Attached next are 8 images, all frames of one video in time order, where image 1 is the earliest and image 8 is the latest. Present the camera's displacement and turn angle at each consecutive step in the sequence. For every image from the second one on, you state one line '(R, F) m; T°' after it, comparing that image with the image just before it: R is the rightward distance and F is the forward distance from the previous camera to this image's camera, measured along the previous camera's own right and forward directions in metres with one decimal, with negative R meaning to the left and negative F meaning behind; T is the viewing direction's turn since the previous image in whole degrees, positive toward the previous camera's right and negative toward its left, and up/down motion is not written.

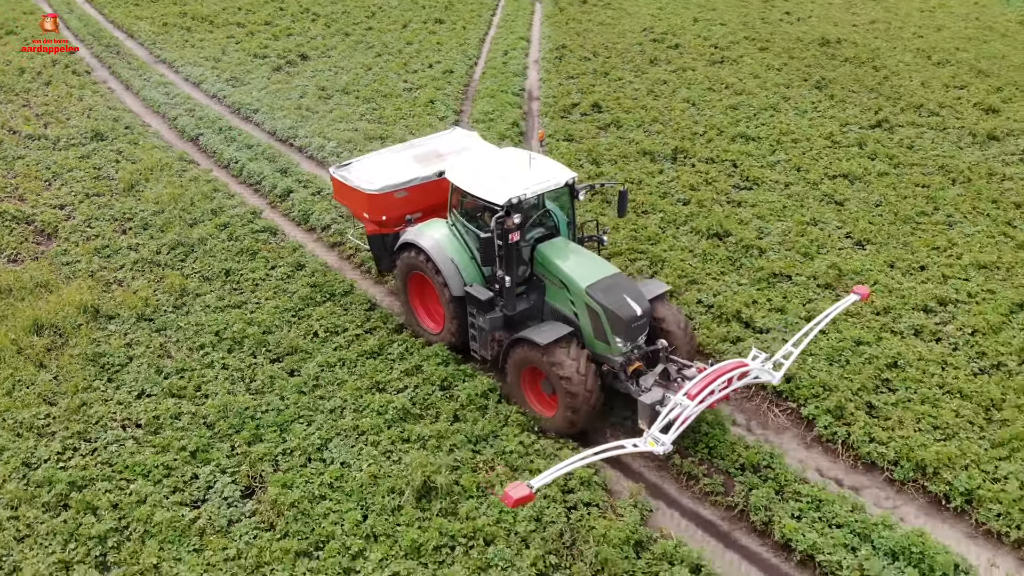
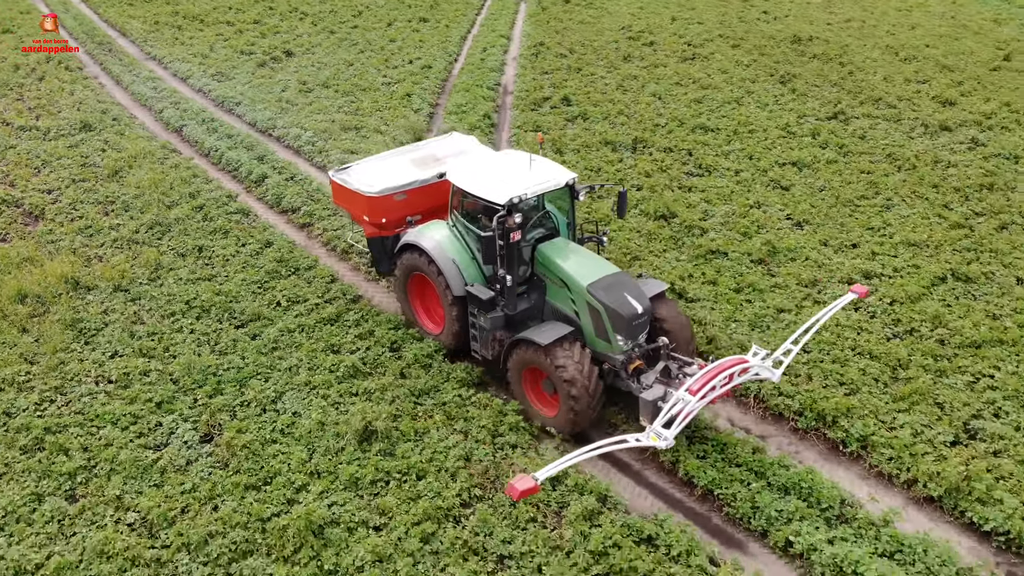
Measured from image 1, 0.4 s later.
(+0.5, -0.6) m; 0°
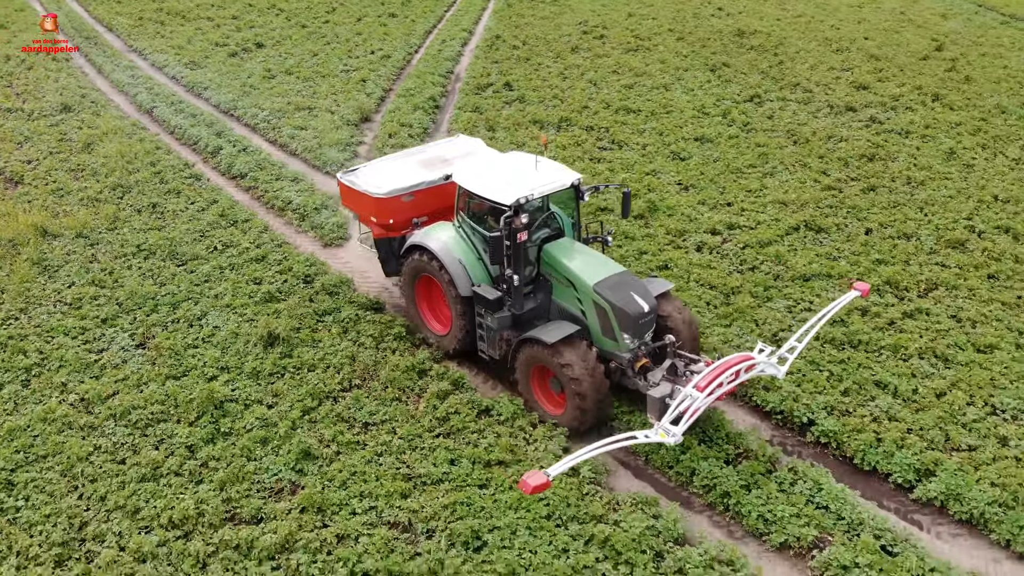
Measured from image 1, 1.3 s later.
(+1.0, -1.4) m; 0°
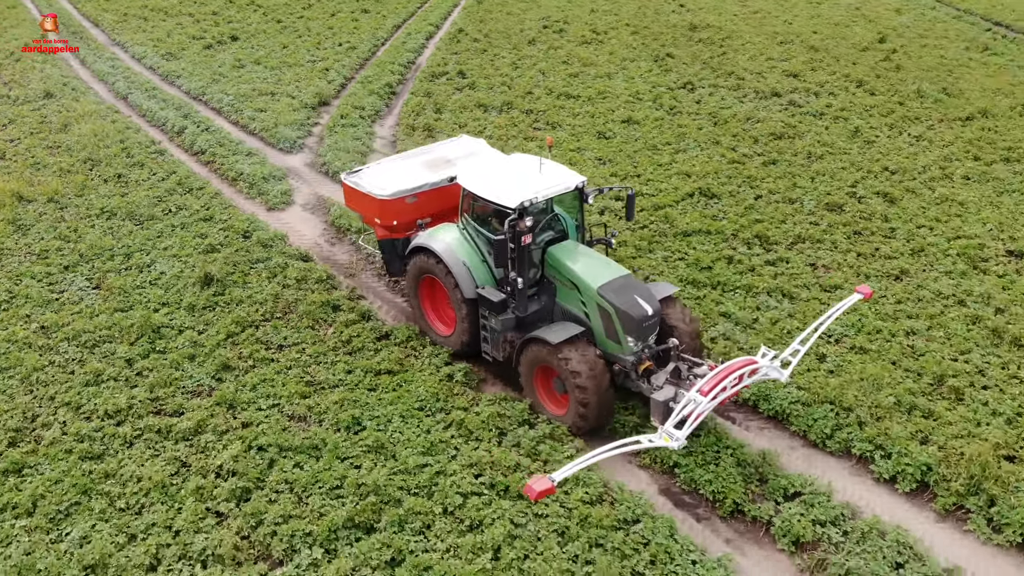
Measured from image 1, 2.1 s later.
(+0.9, -1.3) m; 0°
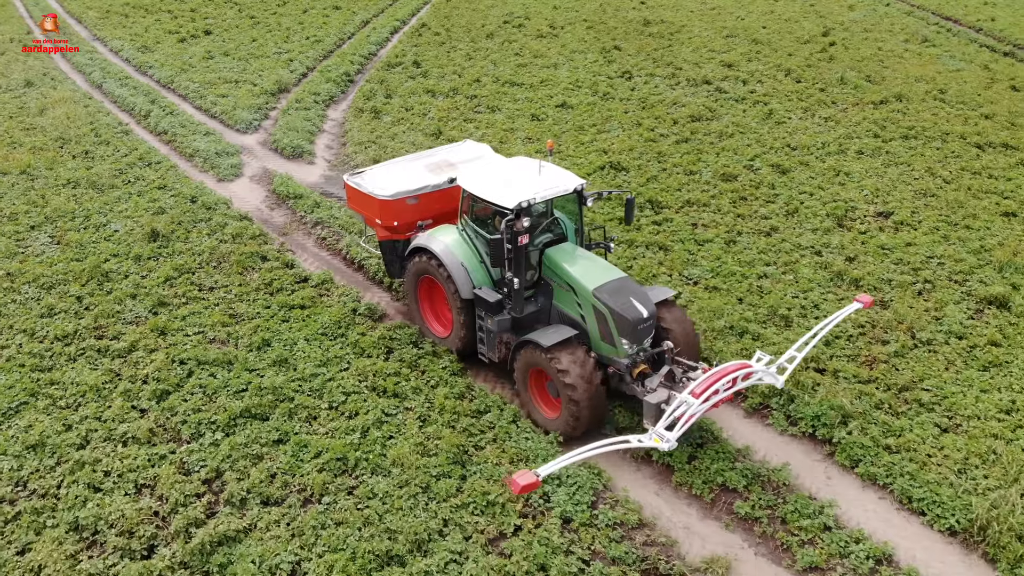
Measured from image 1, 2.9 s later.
(+1.0, -1.3) m; 0°
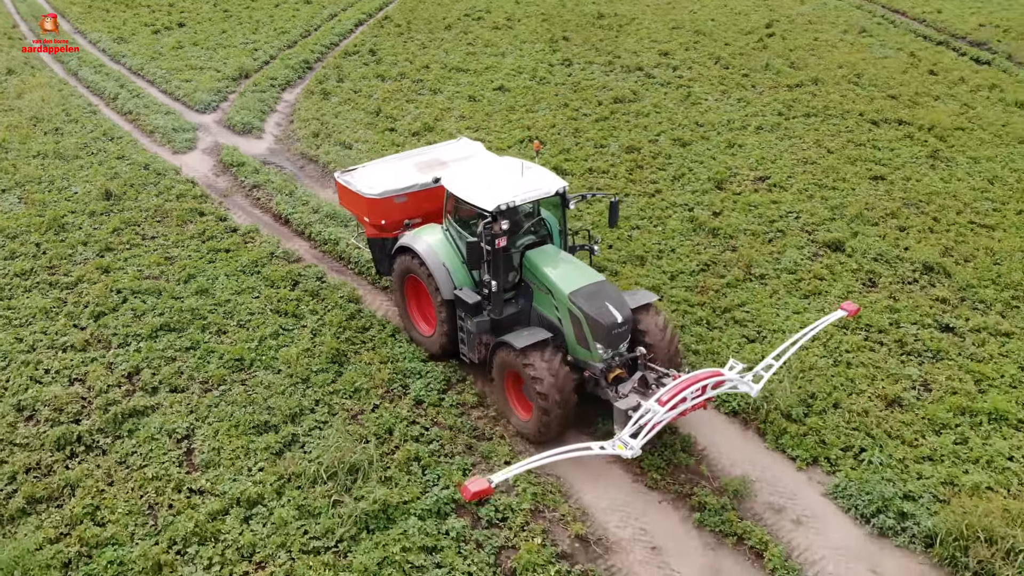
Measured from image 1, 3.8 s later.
(+1.1, -1.5) m; 0°
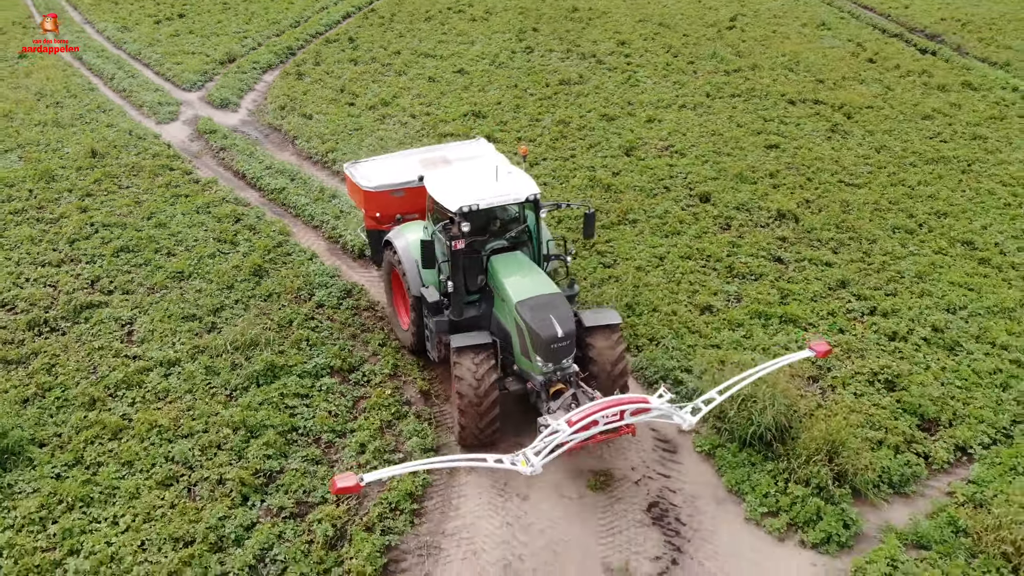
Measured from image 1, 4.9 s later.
(+1.4, -1.9) m; -2°
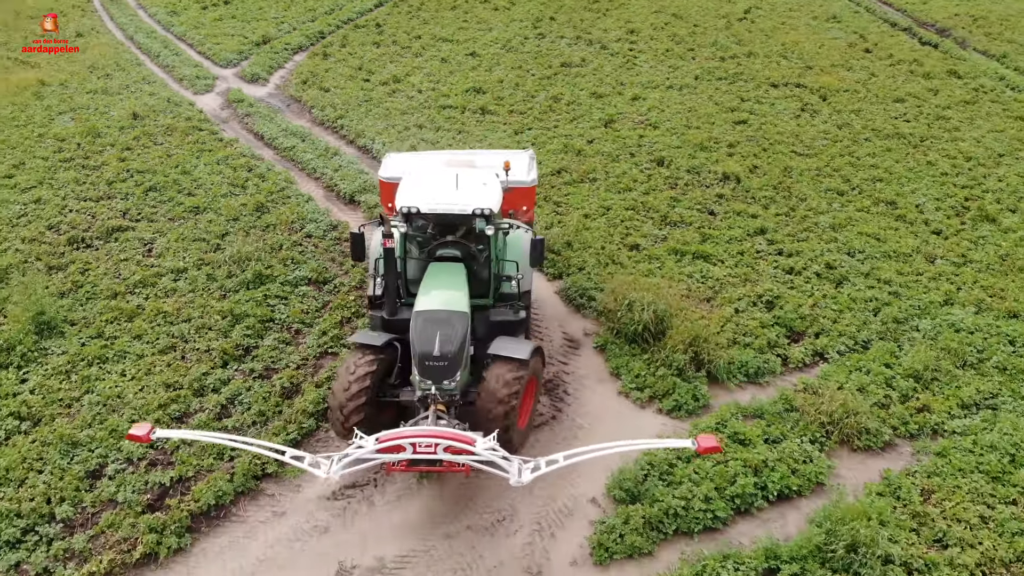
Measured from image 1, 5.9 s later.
(+1.2, -1.9) m; -3°
